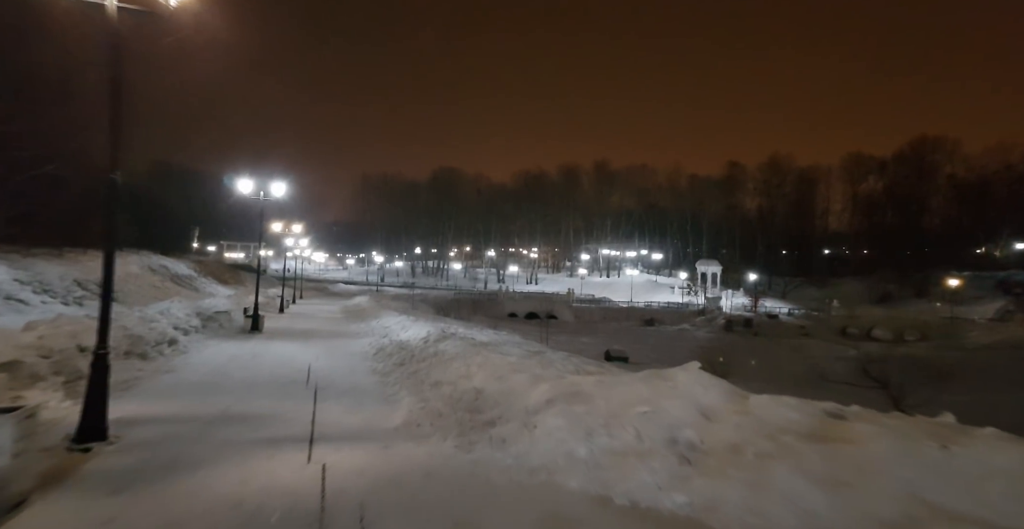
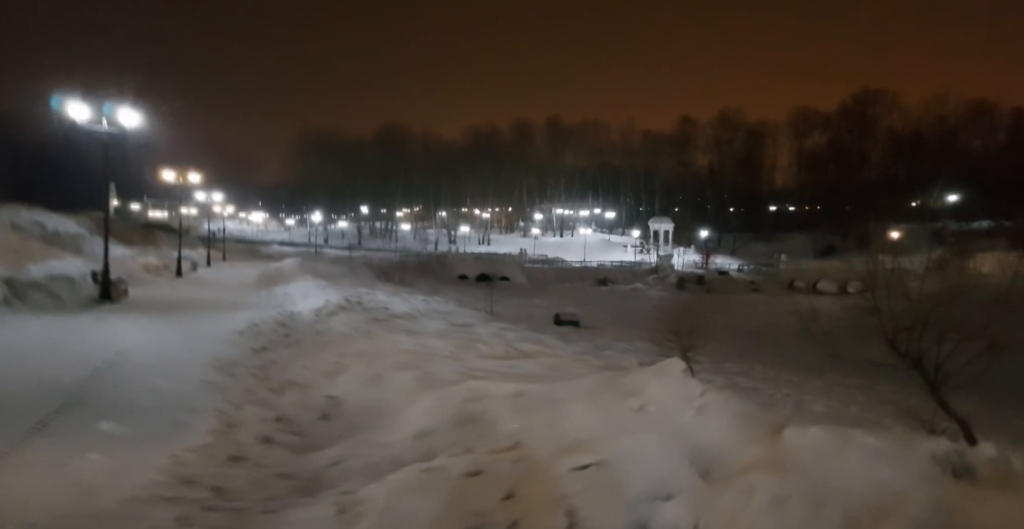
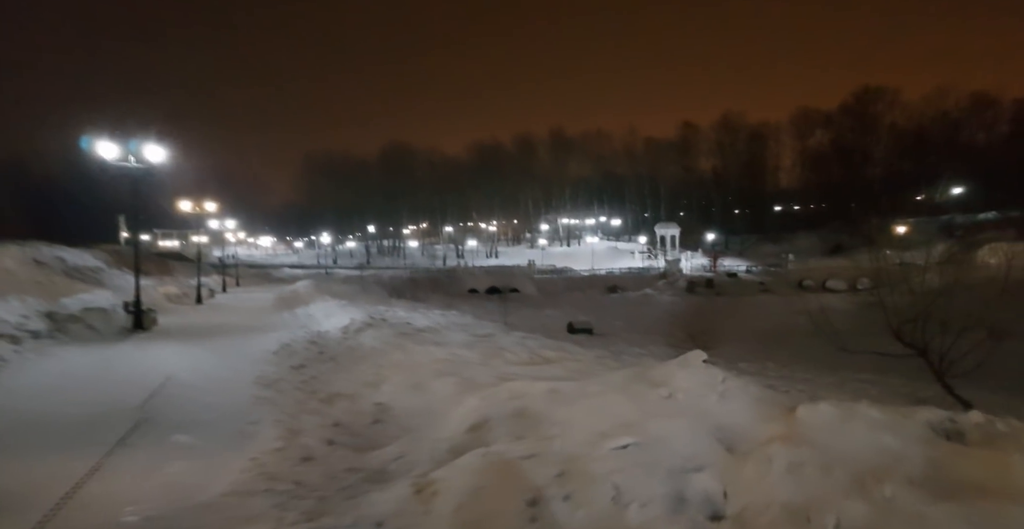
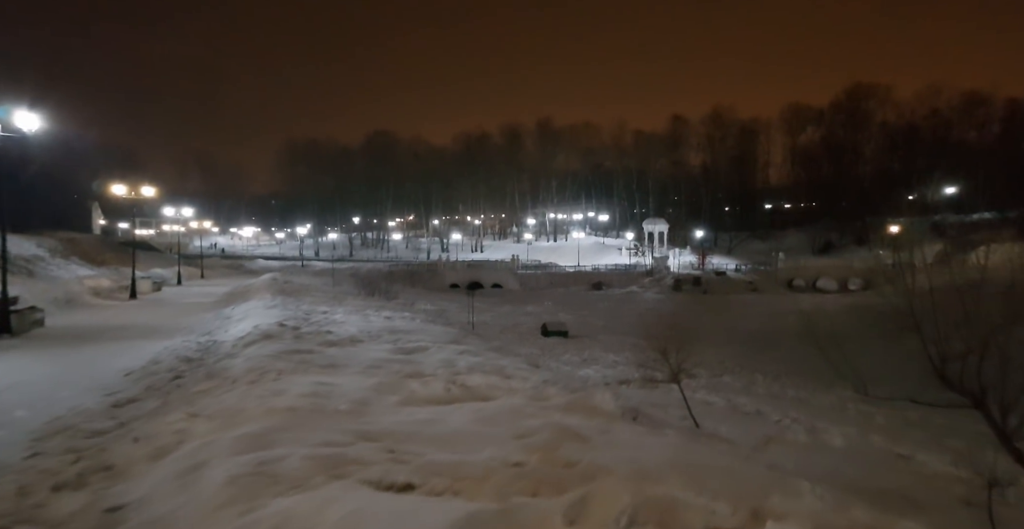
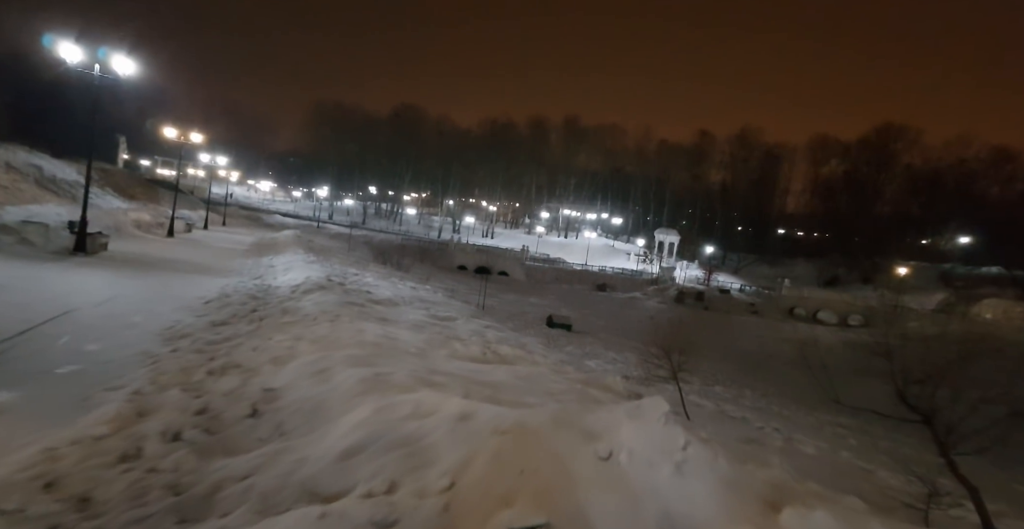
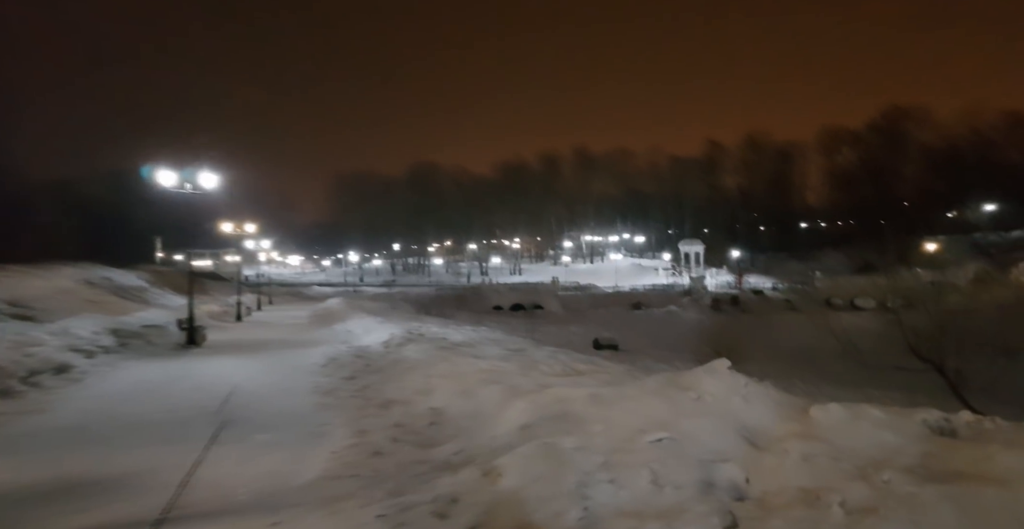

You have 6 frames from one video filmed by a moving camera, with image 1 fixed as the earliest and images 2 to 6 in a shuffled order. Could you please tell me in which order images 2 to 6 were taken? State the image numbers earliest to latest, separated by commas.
6, 3, 2, 5, 4
